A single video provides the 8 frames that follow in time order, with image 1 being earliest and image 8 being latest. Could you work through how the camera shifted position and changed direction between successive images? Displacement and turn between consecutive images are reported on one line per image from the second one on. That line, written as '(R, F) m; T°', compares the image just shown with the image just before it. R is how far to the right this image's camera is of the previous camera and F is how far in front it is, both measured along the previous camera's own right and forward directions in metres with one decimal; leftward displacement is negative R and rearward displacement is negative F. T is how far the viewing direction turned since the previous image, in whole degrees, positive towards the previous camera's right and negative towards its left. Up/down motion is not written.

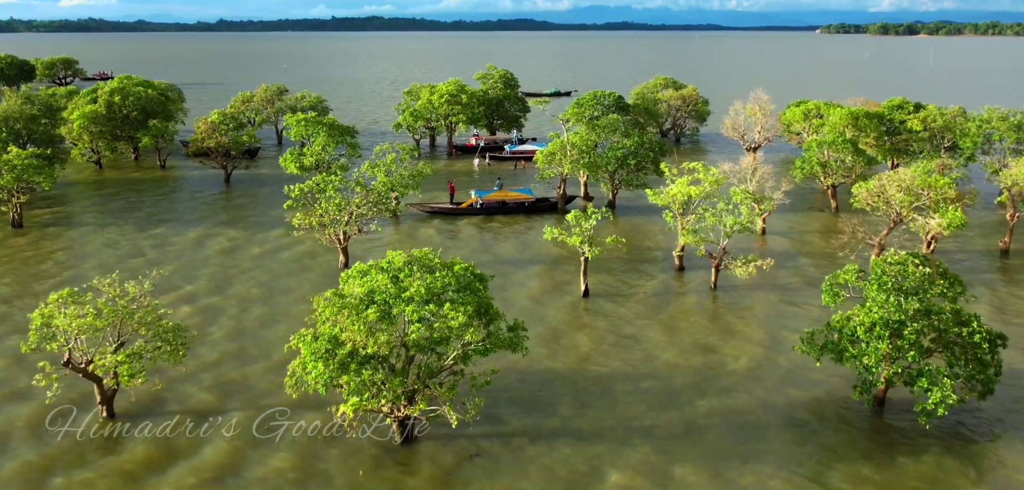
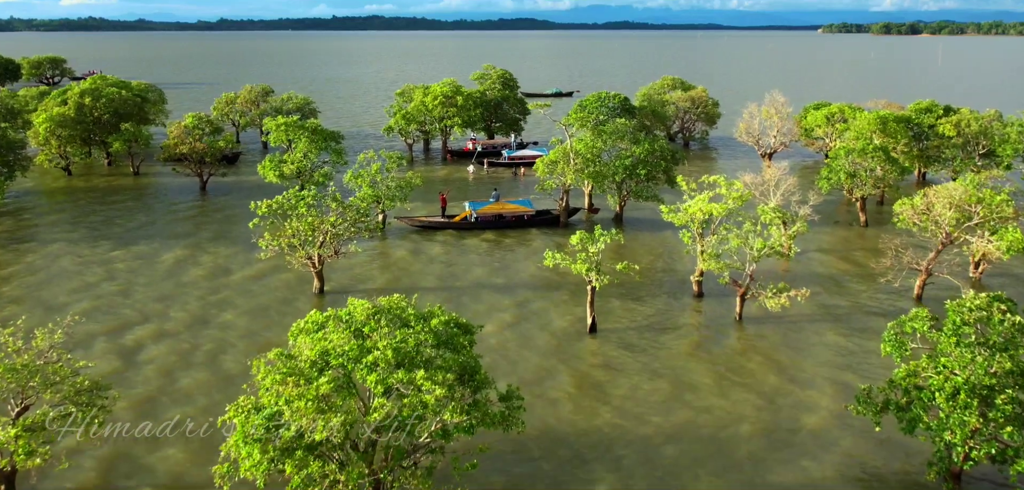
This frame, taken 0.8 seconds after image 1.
(+0.2, +6.2) m; 0°
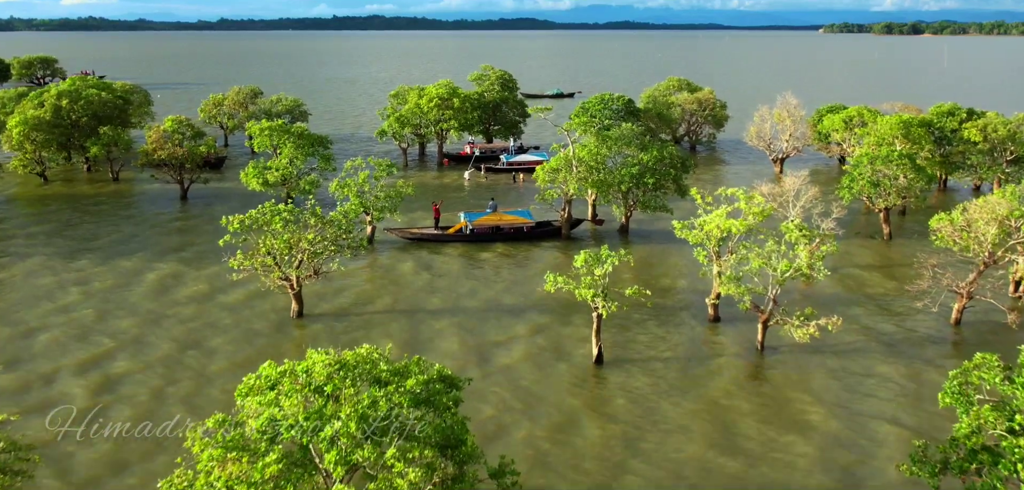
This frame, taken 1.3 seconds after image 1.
(+0.2, +4.3) m; 0°
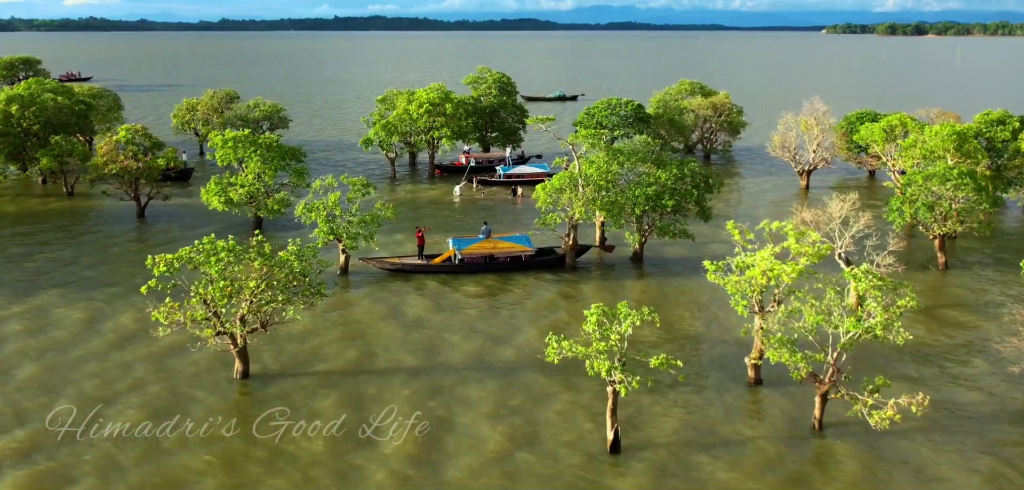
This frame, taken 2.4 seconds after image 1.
(+0.3, +8.2) m; 0°
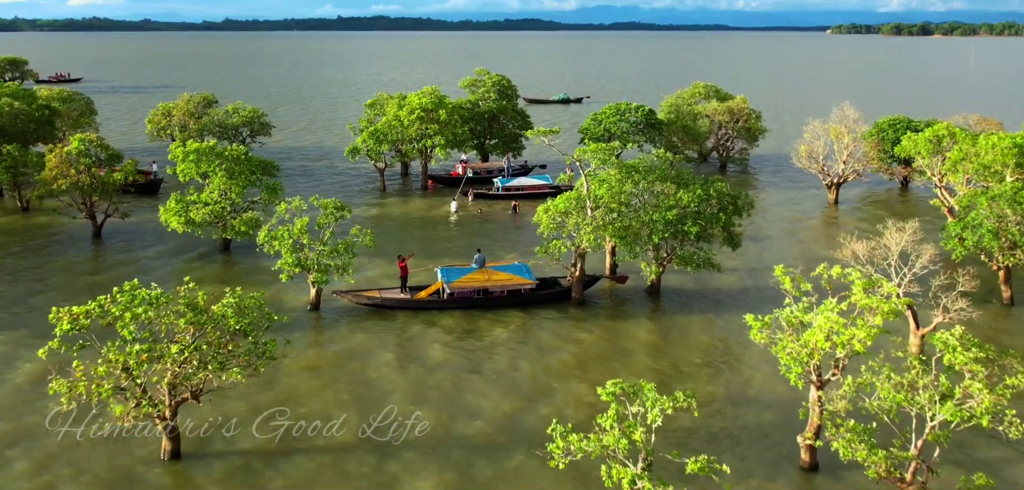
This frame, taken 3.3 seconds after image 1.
(+0.3, +7.0) m; 0°
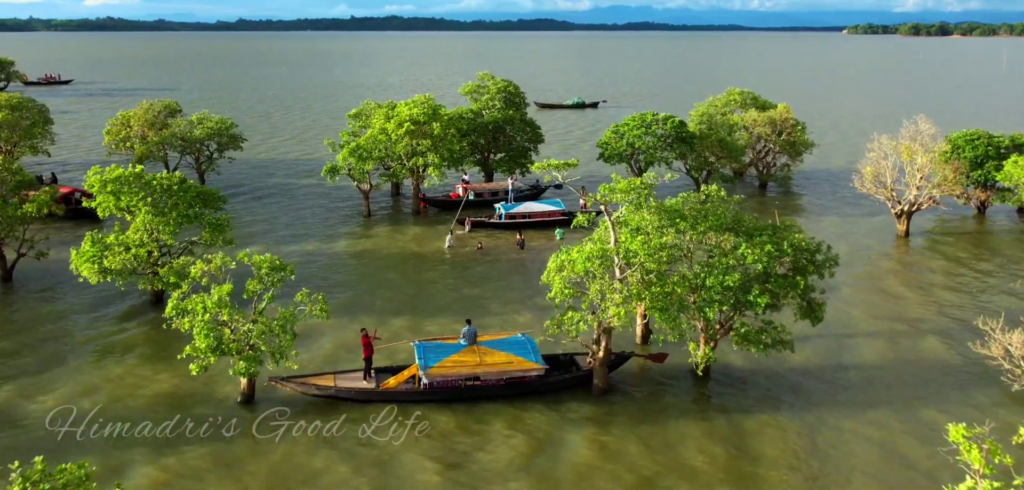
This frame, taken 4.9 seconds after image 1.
(+0.4, +11.6) m; -1°
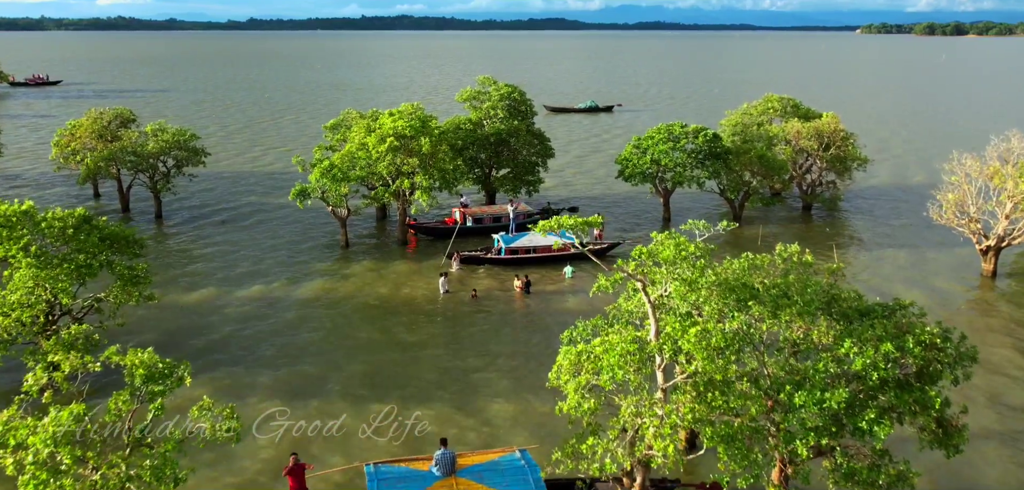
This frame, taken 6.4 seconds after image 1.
(+0.4, +10.3) m; -1°
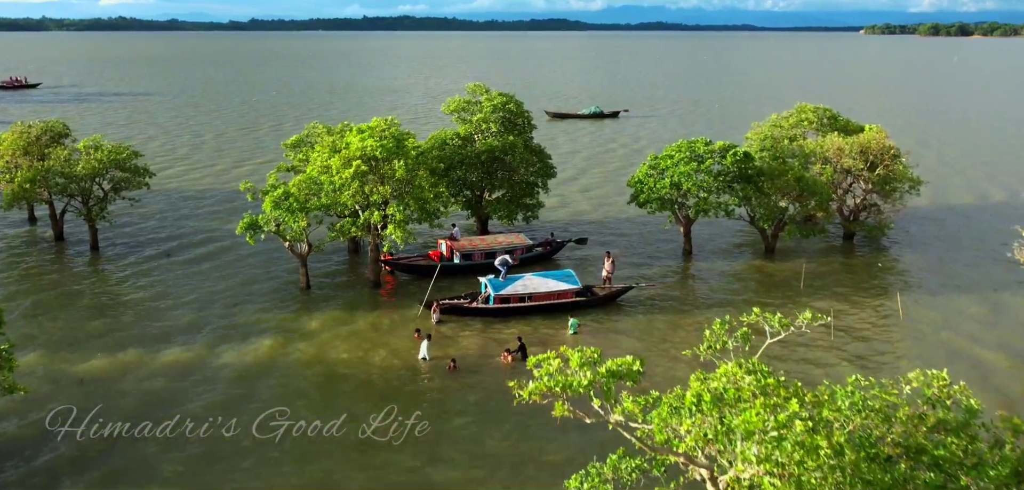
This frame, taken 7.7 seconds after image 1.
(+0.4, +9.2) m; 0°
